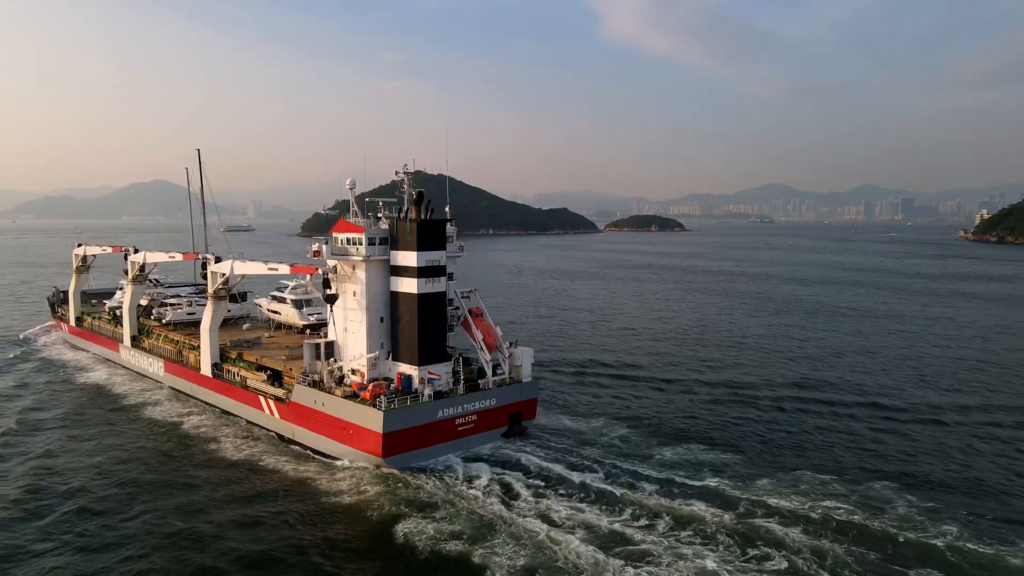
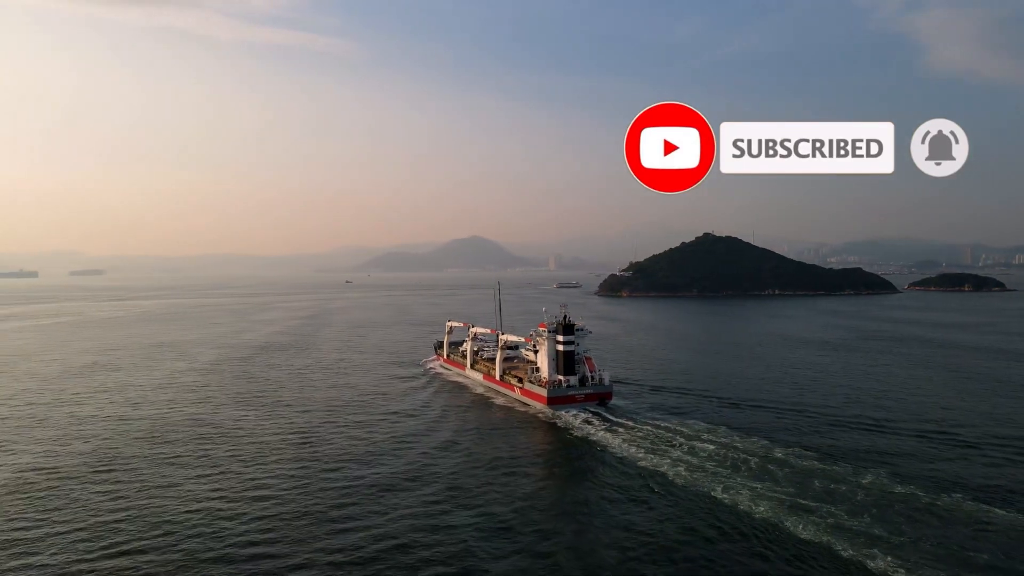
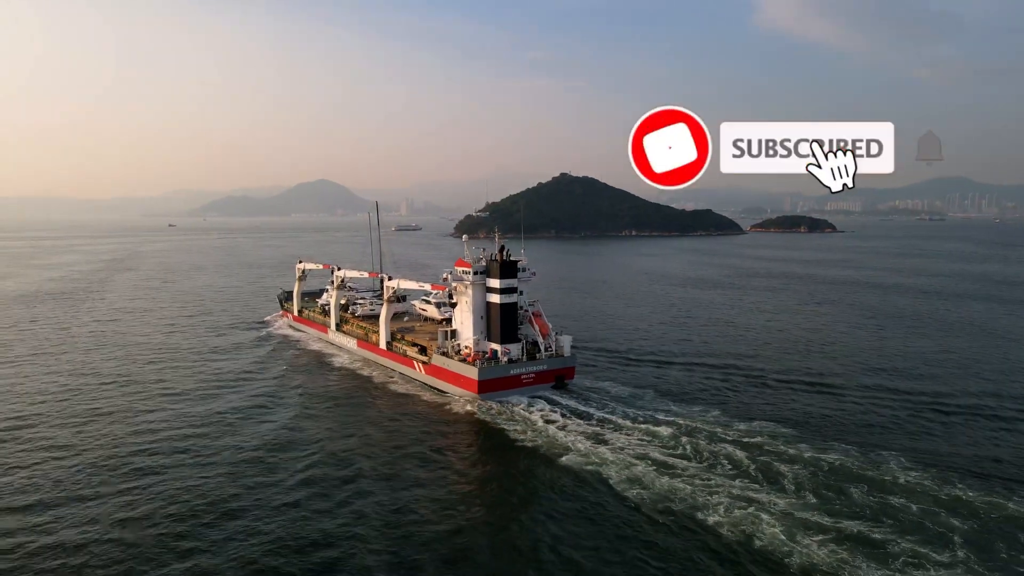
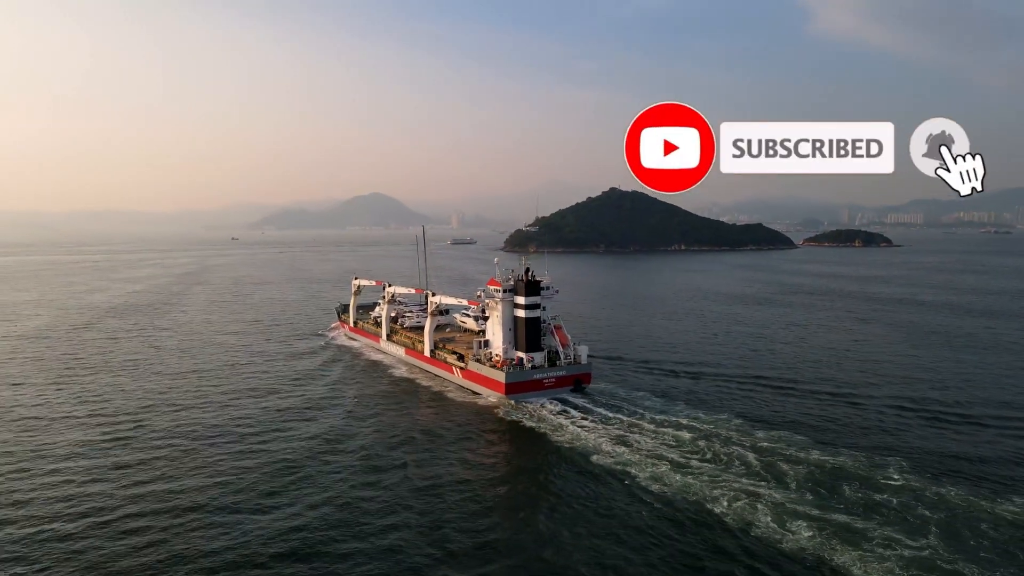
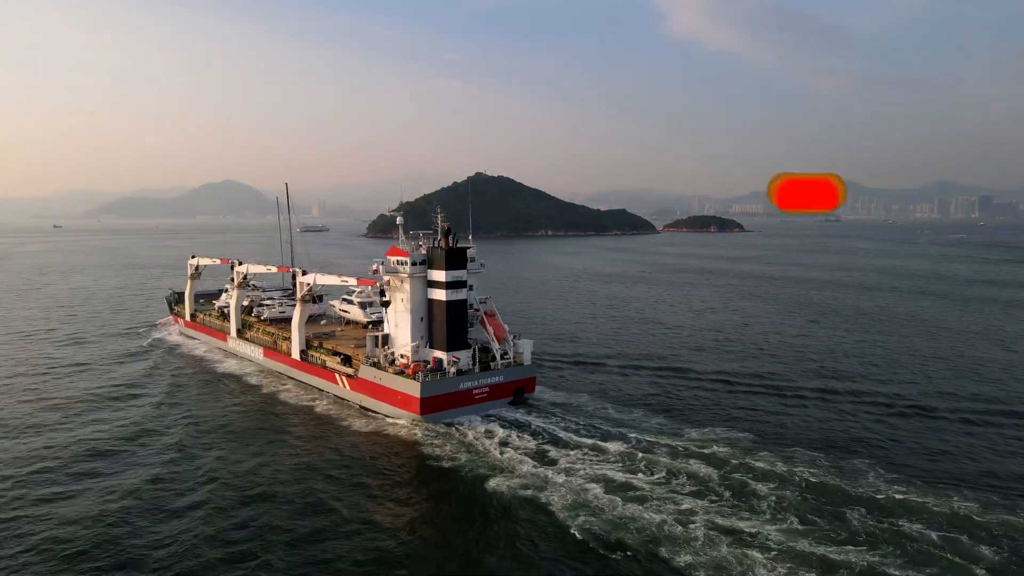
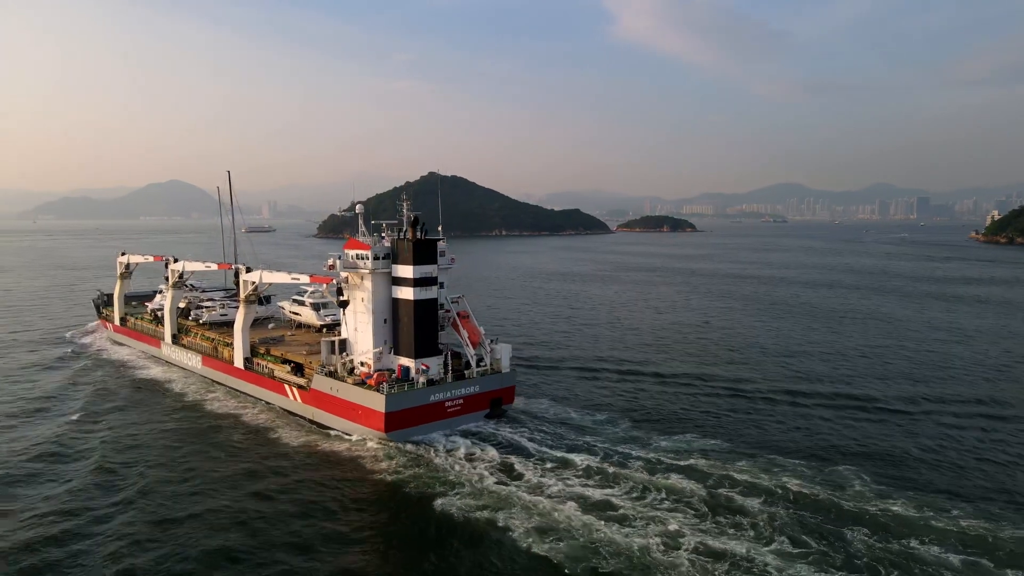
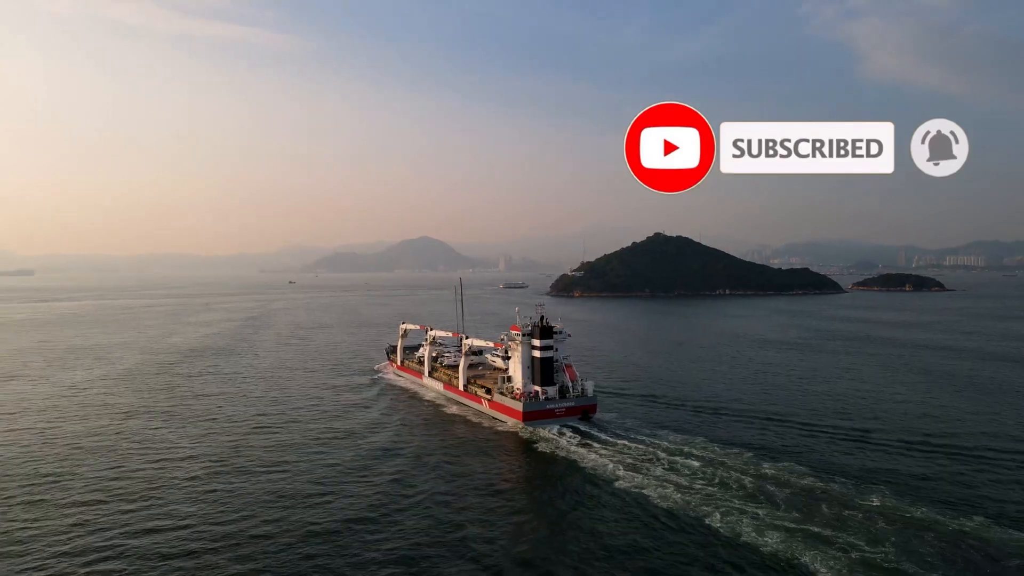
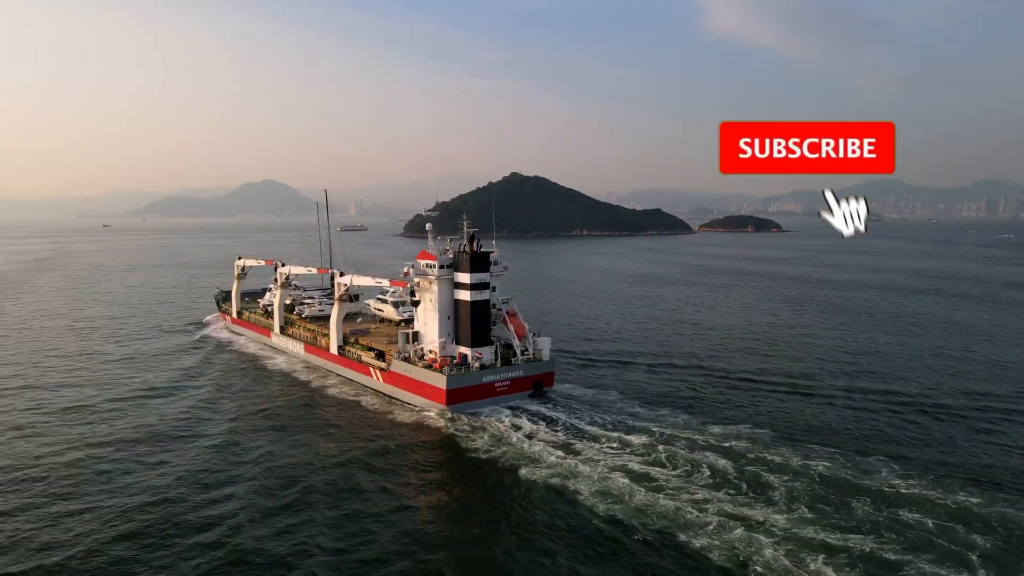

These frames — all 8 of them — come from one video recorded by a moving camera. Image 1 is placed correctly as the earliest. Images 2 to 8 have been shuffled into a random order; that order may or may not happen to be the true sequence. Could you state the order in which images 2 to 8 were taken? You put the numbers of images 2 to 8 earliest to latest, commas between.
6, 5, 8, 3, 4, 7, 2
